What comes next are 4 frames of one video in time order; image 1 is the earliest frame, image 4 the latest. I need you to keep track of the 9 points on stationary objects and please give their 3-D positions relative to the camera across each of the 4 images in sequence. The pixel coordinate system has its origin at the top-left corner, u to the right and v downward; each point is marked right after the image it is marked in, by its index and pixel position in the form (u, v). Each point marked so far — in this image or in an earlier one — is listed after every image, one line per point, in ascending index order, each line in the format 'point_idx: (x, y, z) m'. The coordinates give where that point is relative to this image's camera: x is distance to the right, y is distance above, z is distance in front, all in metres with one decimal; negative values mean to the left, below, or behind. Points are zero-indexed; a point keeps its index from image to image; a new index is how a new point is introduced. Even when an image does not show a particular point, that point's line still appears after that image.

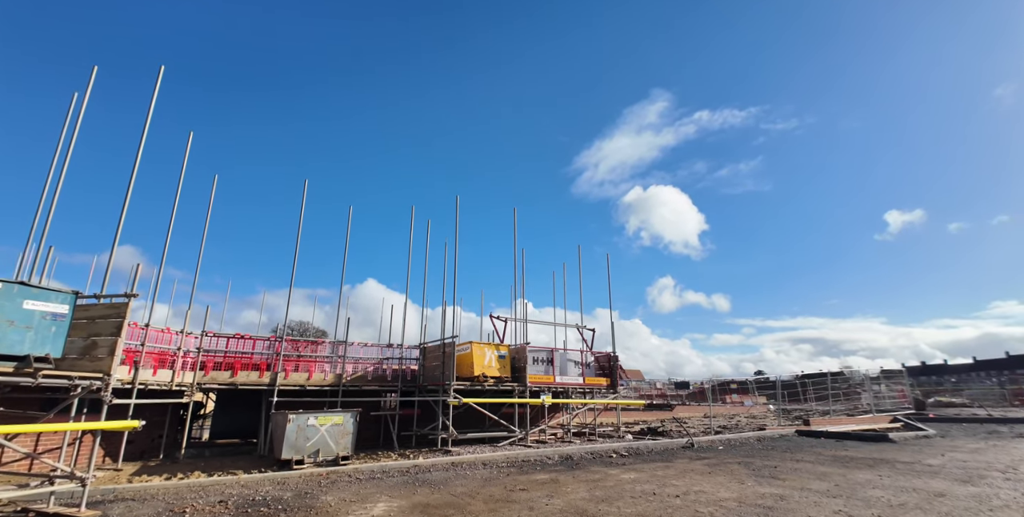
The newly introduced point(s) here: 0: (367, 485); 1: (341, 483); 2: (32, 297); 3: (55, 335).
0: (-3.2, -5.1, +11.3) m
1: (-3.8, -5.0, +11.4) m
2: (-8.1, -0.6, +8.5) m
3: (-7.9, -1.3, +8.8) m
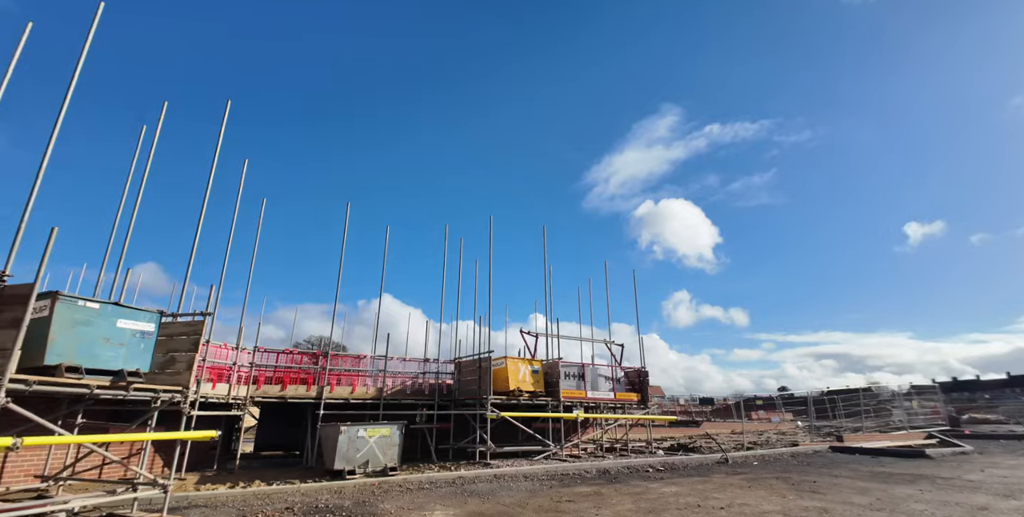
0: (-2.2, -5.5, +11.8) m
1: (-2.8, -5.5, +11.9) m
2: (-7.2, -1.0, +9.3) m
3: (-7.0, -1.7, +9.5) m
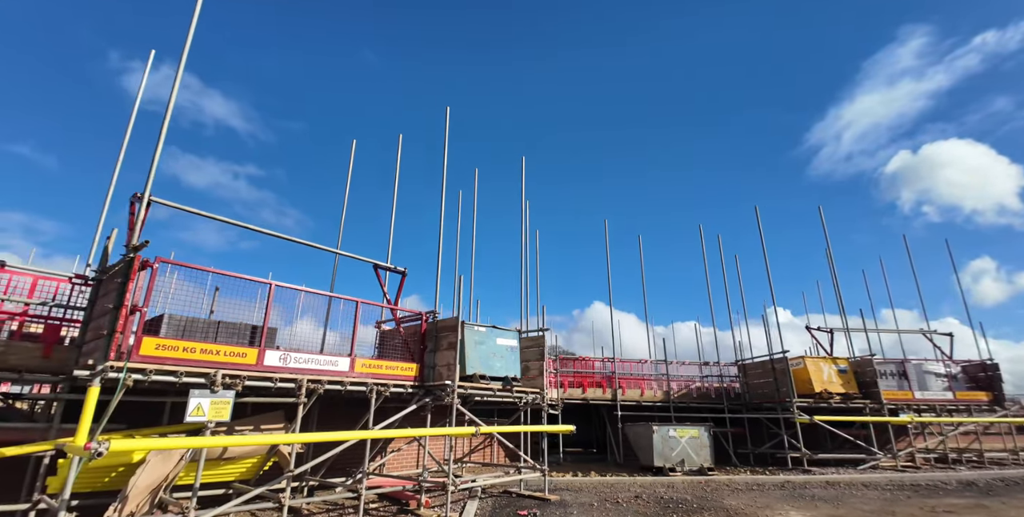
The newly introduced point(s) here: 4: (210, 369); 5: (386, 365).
0: (+5.8, -5.6, +12.0) m
1: (+5.3, -5.6, +12.3) m
2: (-0.3, -1.8, +12.0) m
3: (+0.1, -2.5, +12.1) m
4: (-4.4, -1.6, +7.4) m
5: (-2.4, -2.1, +9.8) m
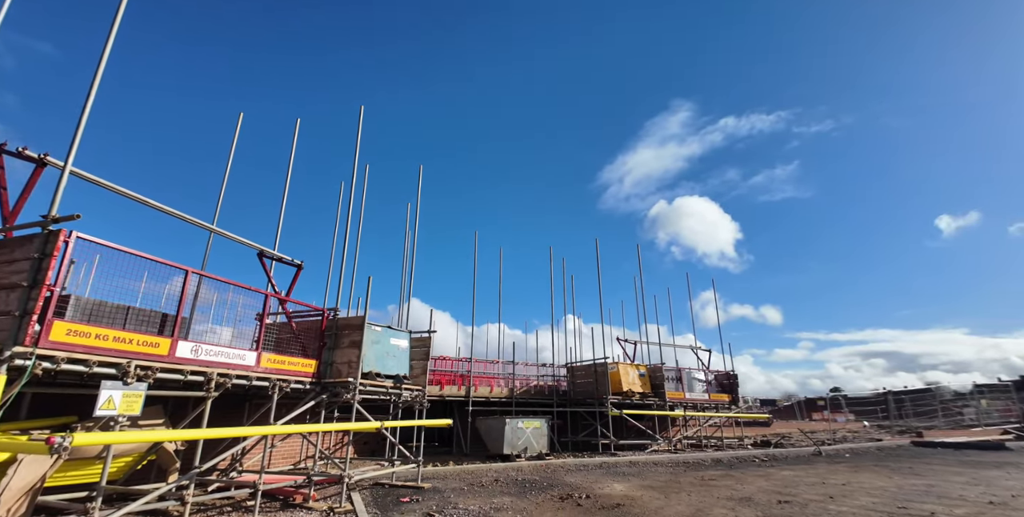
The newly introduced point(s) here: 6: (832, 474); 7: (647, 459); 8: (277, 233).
0: (+2.1, -6.3, +14.7) m
1: (+1.5, -6.3, +14.8) m
2: (-3.1, -1.9, +12.6) m
3: (-2.9, -2.6, +12.8) m
4: (-5.3, -1.4, +6.9) m
5: (-4.3, -1.9, +9.8) m
6: (+9.1, -6.1, +14.3) m
7: (+4.6, -6.9, +17.3) m
8: (-6.0, +0.6, +12.8) m
